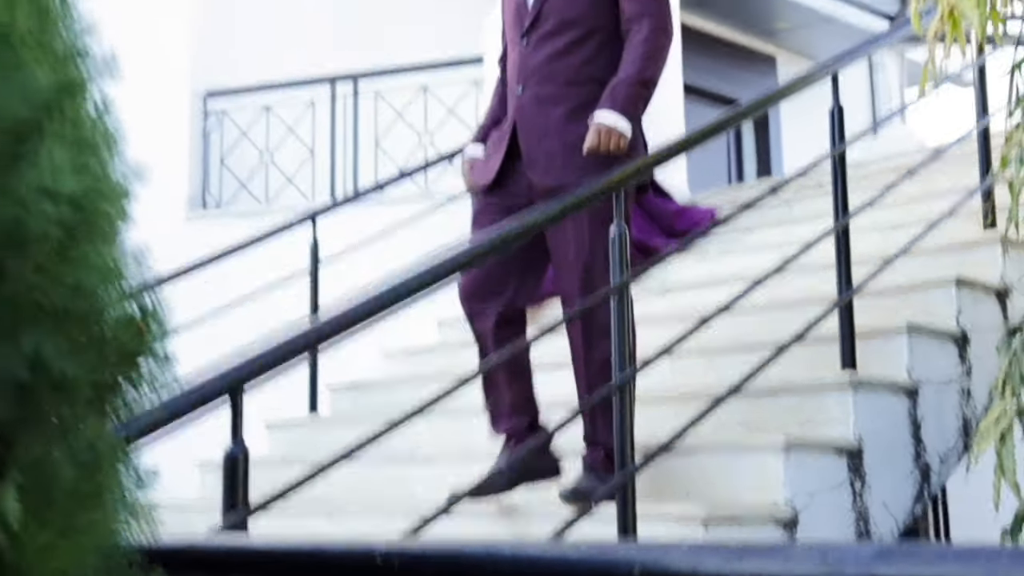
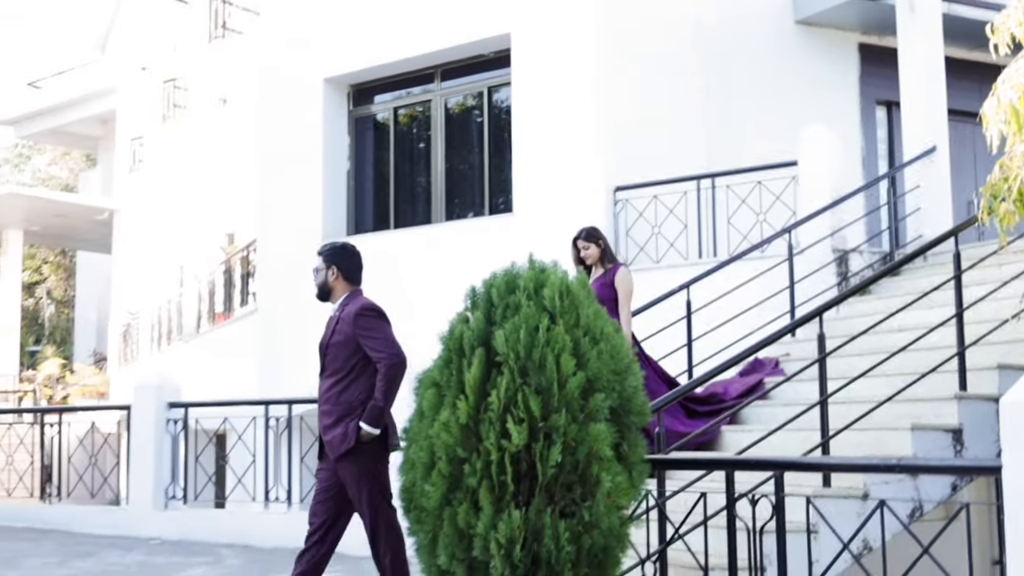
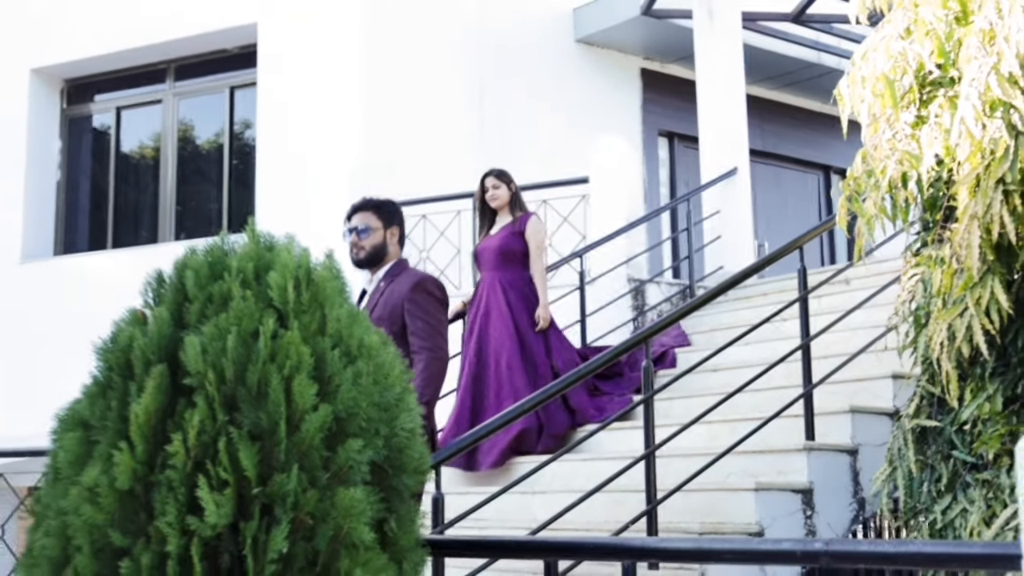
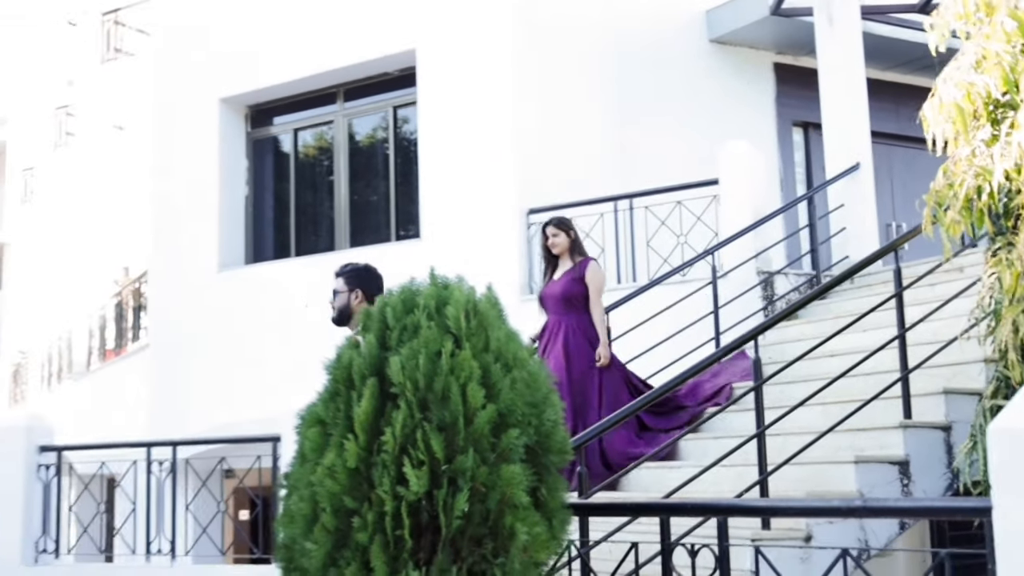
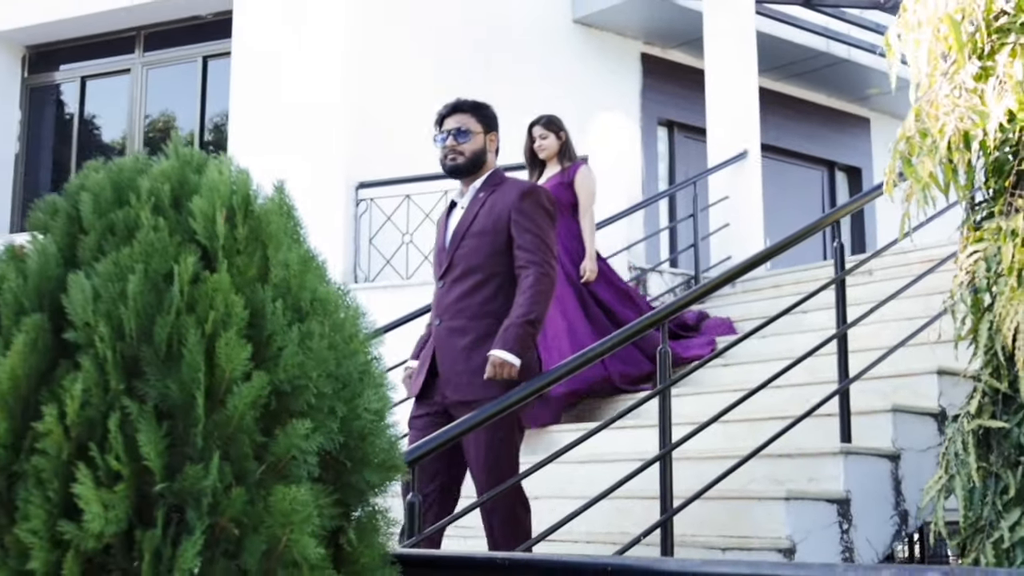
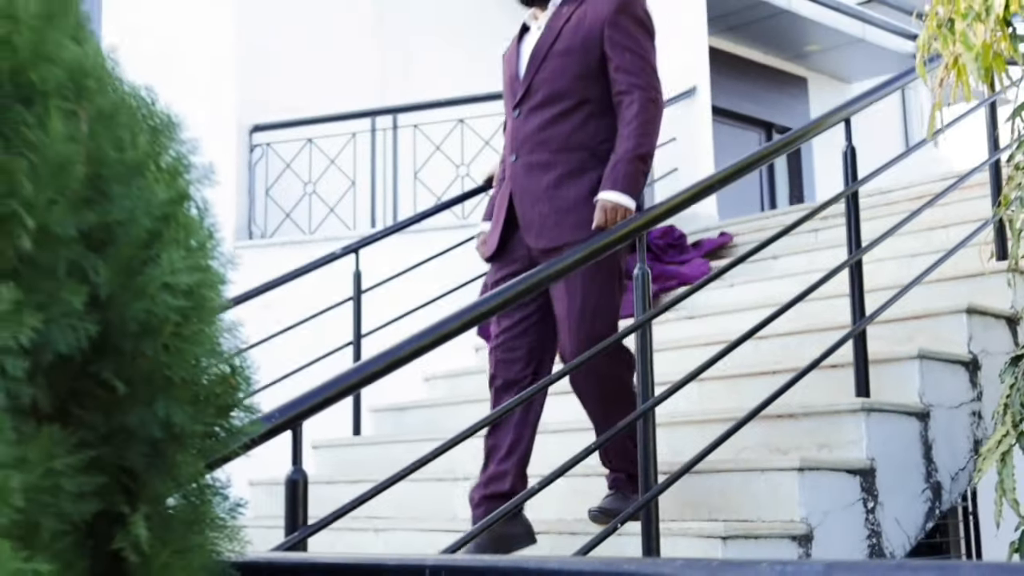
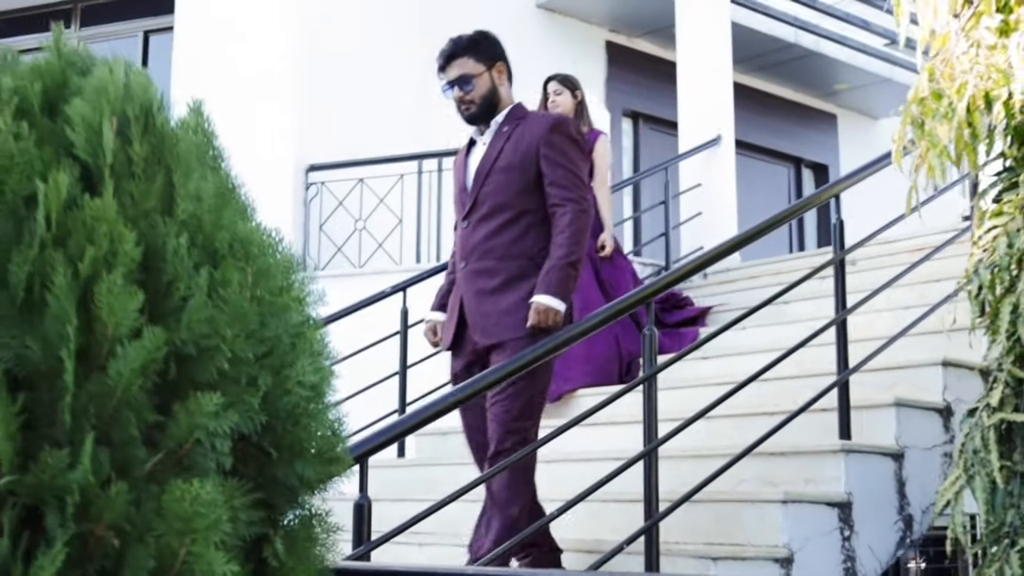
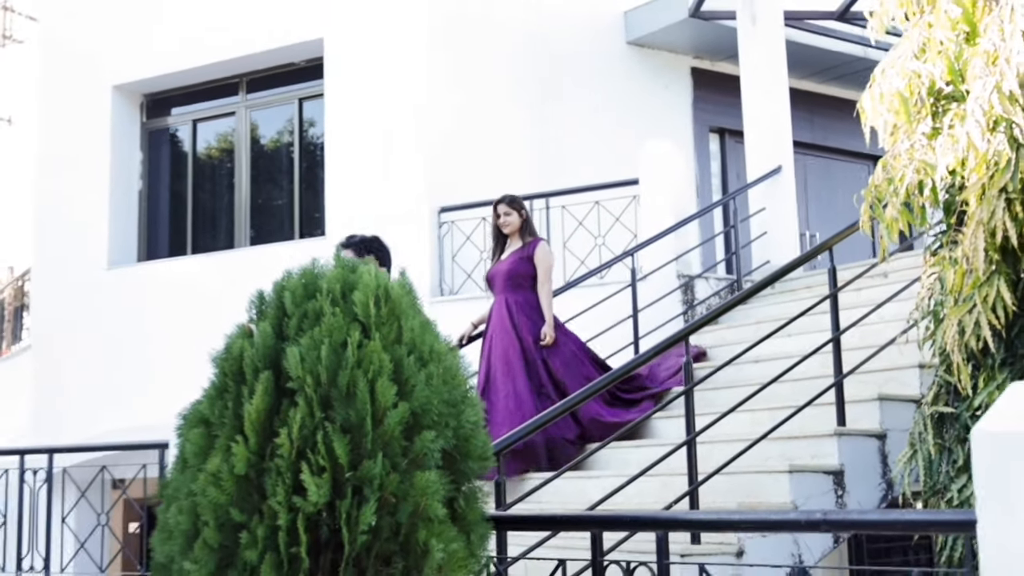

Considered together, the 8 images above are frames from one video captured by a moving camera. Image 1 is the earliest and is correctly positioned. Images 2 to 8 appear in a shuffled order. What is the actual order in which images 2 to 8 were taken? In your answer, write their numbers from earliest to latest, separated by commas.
6, 7, 5, 3, 8, 4, 2
